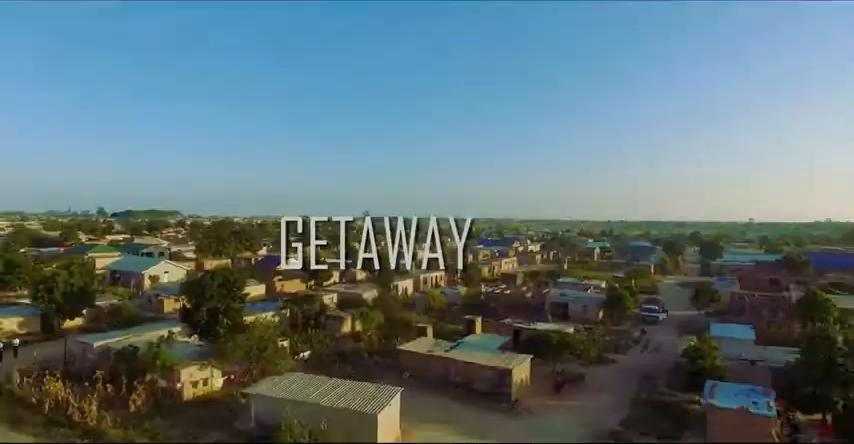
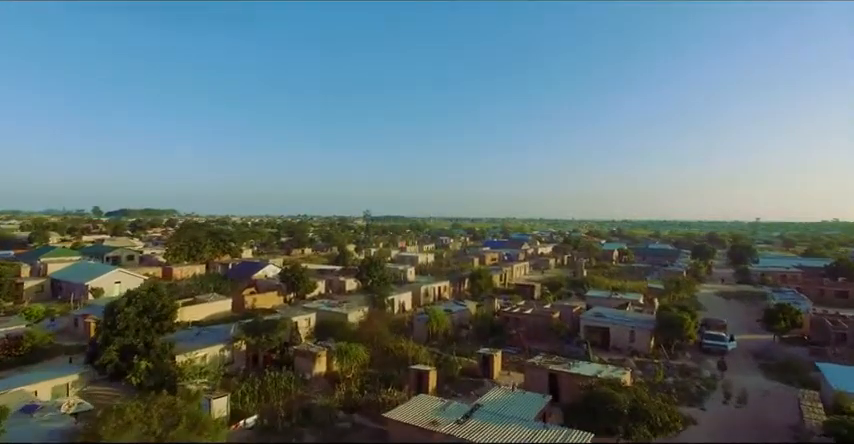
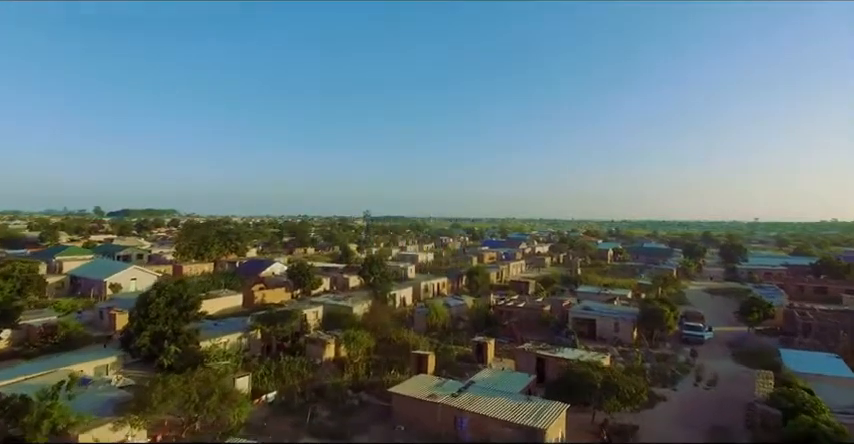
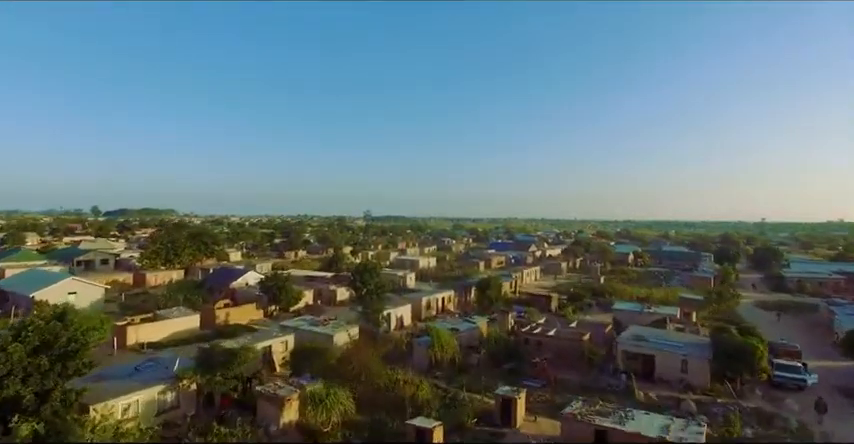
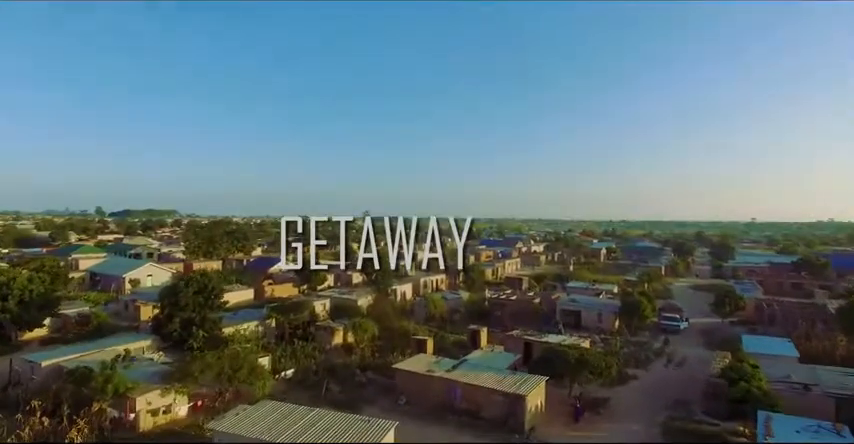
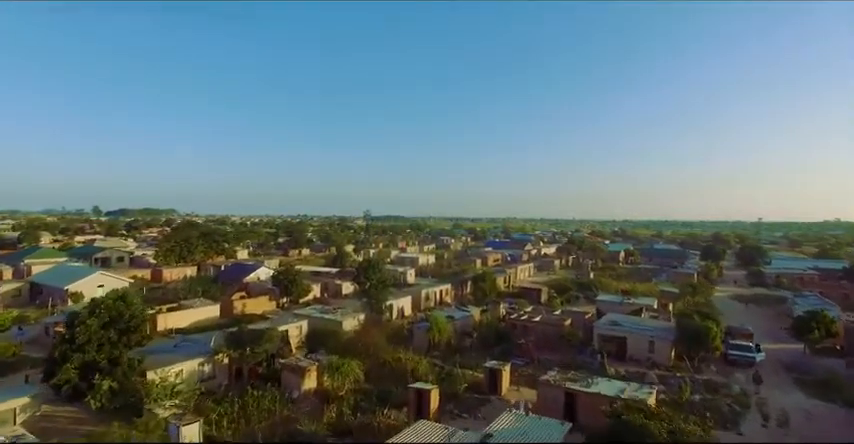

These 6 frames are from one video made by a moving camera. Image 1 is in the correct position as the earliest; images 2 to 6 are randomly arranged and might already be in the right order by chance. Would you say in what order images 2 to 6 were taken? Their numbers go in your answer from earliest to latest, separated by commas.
5, 3, 2, 6, 4
